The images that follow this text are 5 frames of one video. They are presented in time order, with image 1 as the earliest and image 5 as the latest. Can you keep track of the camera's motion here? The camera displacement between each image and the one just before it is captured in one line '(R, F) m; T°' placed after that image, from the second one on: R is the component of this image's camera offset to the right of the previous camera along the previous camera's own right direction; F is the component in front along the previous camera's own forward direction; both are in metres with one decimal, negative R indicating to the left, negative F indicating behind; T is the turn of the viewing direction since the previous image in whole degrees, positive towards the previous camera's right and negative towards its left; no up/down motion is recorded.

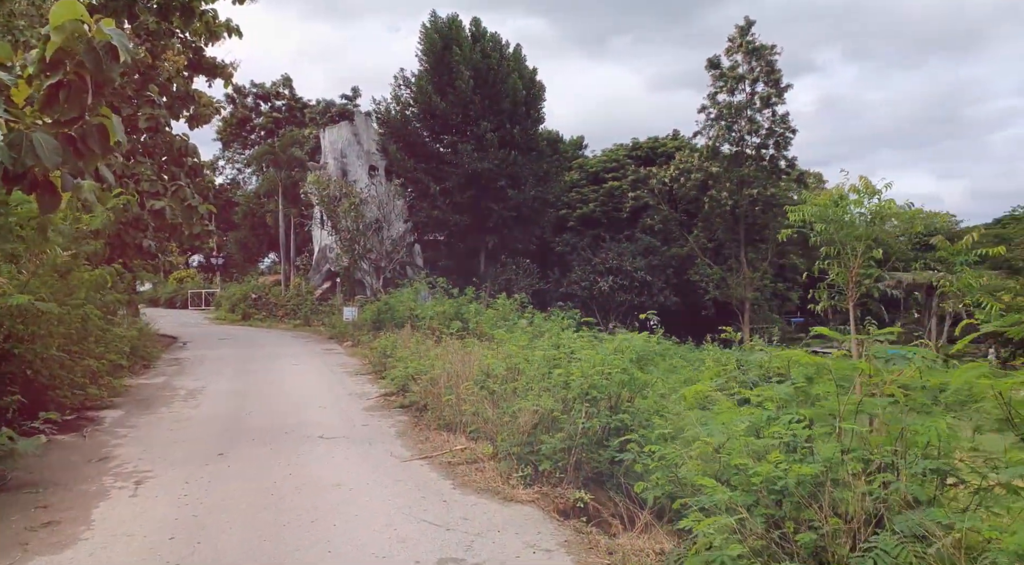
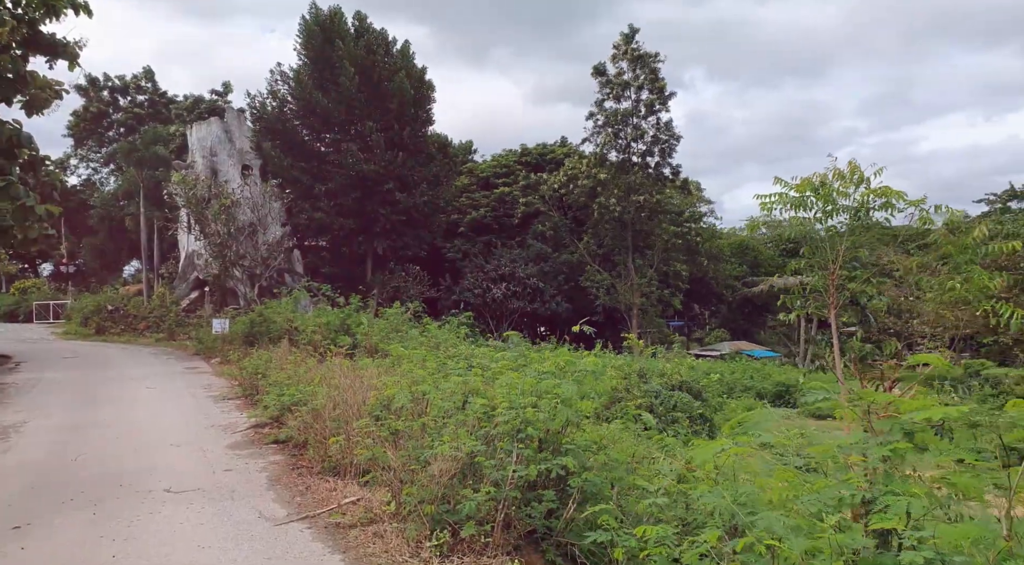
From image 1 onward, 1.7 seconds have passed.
(-0.1, +1.0) m; +9°
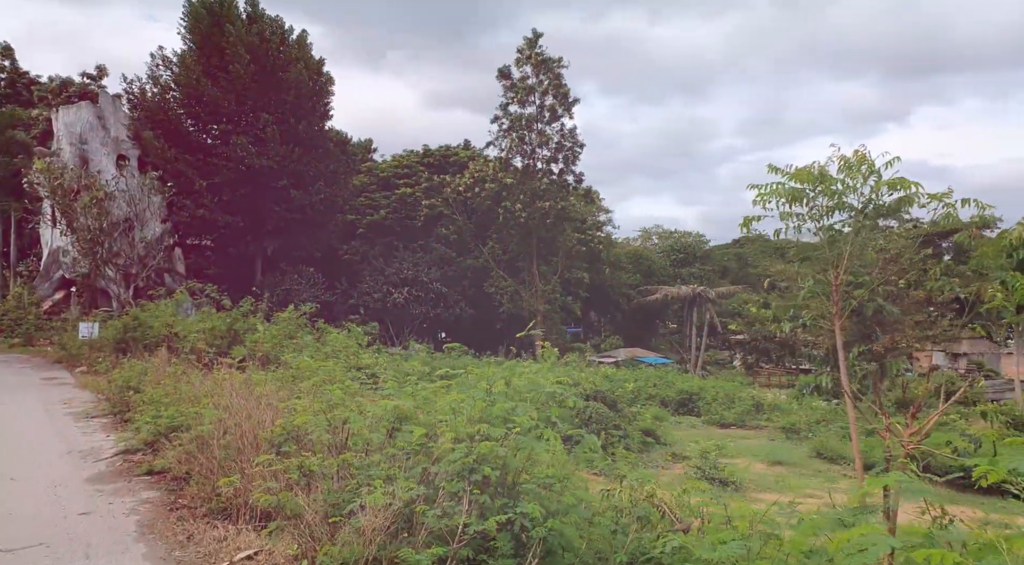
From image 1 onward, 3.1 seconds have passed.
(-0.2, +0.7) m; +8°
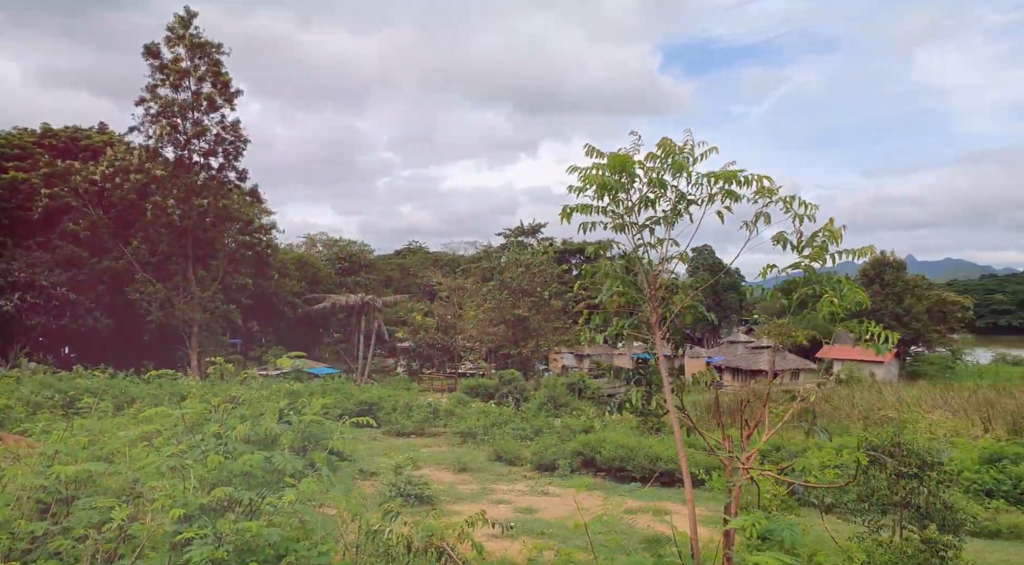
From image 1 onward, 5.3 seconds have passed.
(-0.3, +0.8) m; +26°
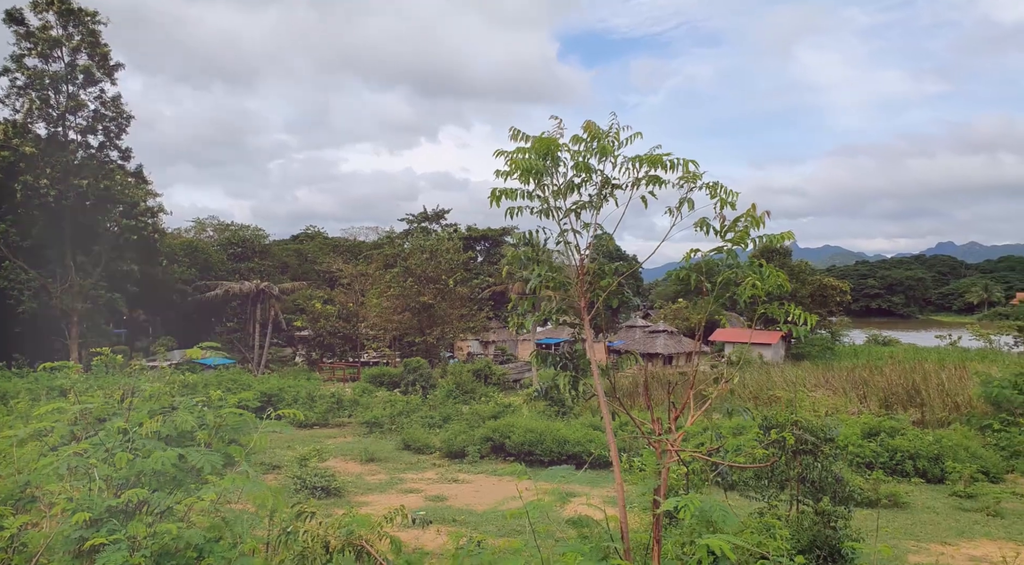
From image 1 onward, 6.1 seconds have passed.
(-0.1, +0.1) m; +8°
